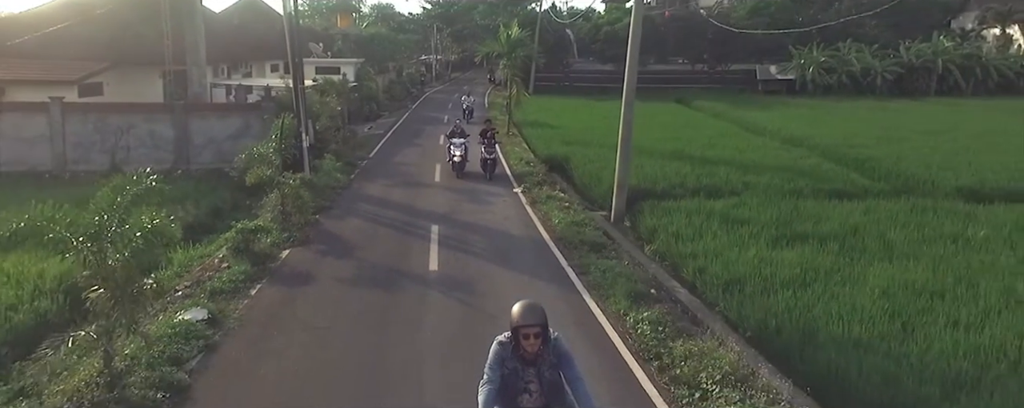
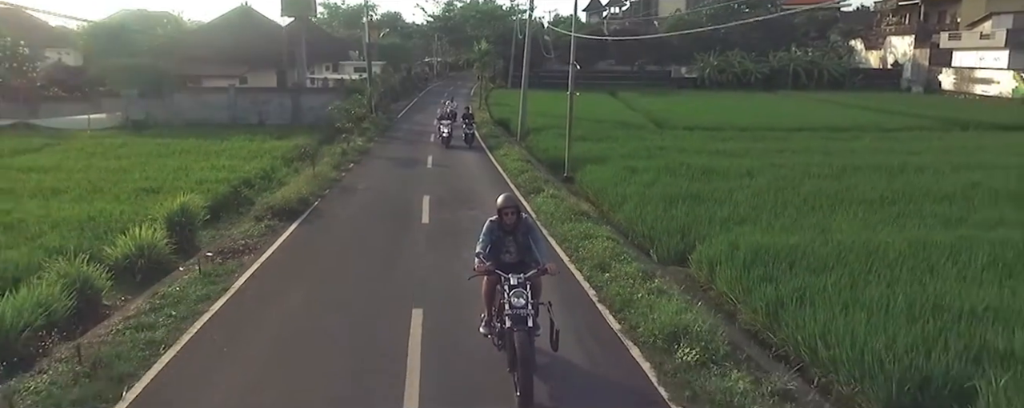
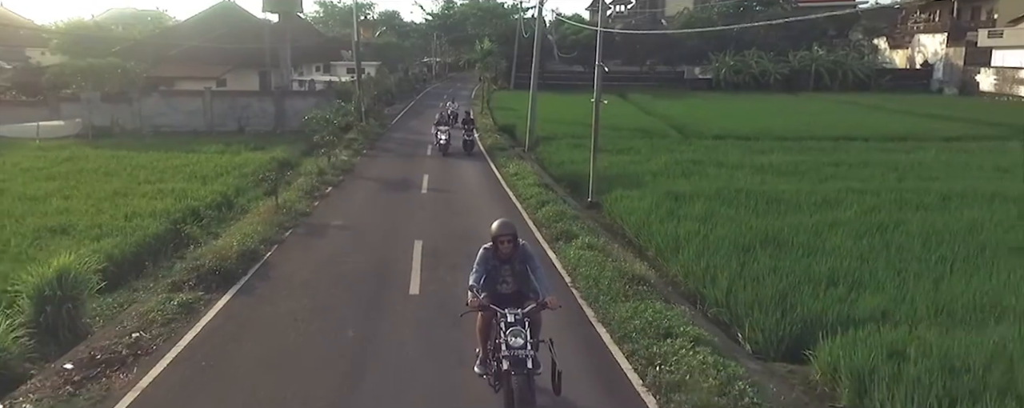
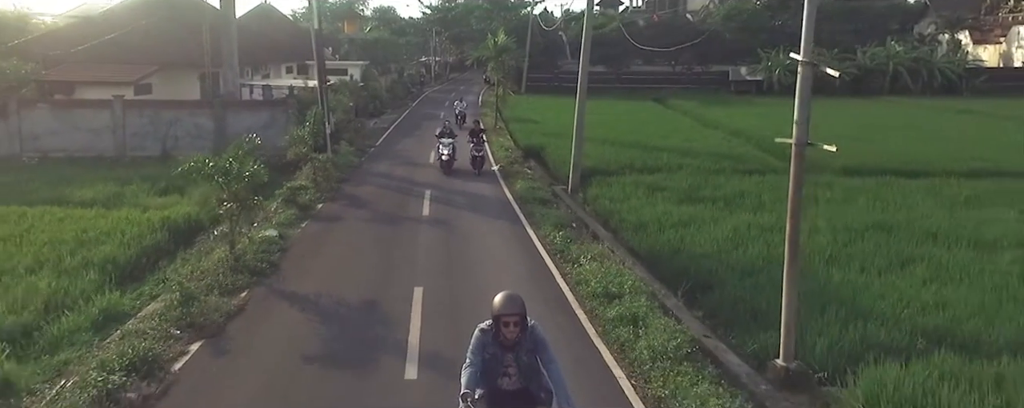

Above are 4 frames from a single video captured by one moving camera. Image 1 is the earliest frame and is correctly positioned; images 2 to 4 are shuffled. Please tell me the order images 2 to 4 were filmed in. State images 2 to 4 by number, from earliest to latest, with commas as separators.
4, 3, 2
